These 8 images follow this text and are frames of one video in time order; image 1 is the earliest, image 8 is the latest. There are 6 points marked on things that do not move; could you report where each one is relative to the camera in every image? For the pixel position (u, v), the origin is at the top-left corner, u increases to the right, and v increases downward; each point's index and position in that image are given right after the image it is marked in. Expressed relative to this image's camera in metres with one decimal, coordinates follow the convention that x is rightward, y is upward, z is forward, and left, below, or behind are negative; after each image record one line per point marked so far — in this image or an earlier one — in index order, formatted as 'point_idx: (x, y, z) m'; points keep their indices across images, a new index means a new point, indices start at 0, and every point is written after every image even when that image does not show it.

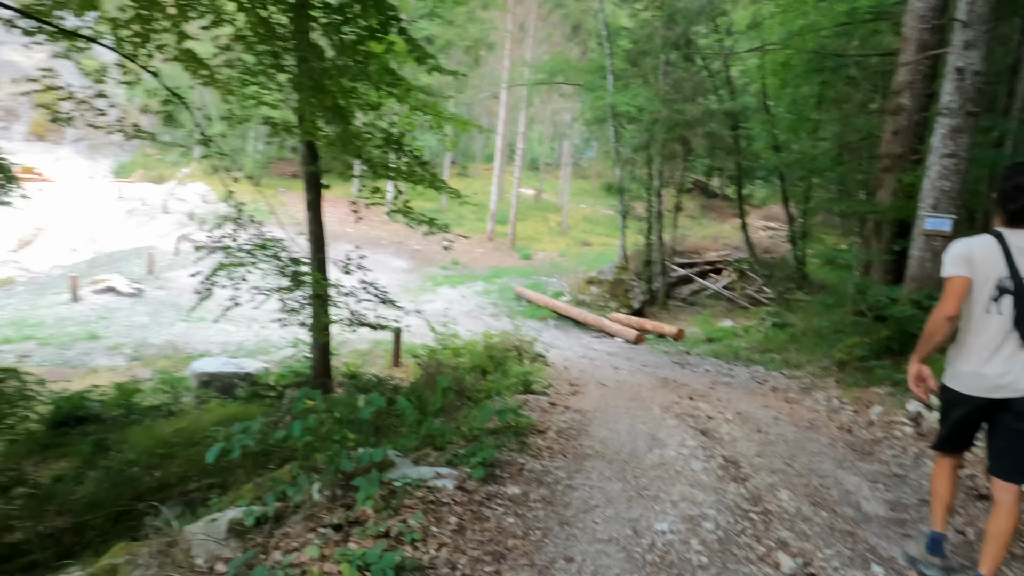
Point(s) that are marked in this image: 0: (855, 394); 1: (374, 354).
0: (+3.5, -1.1, +6.8) m
1: (-2.6, -1.2, +12.1) m
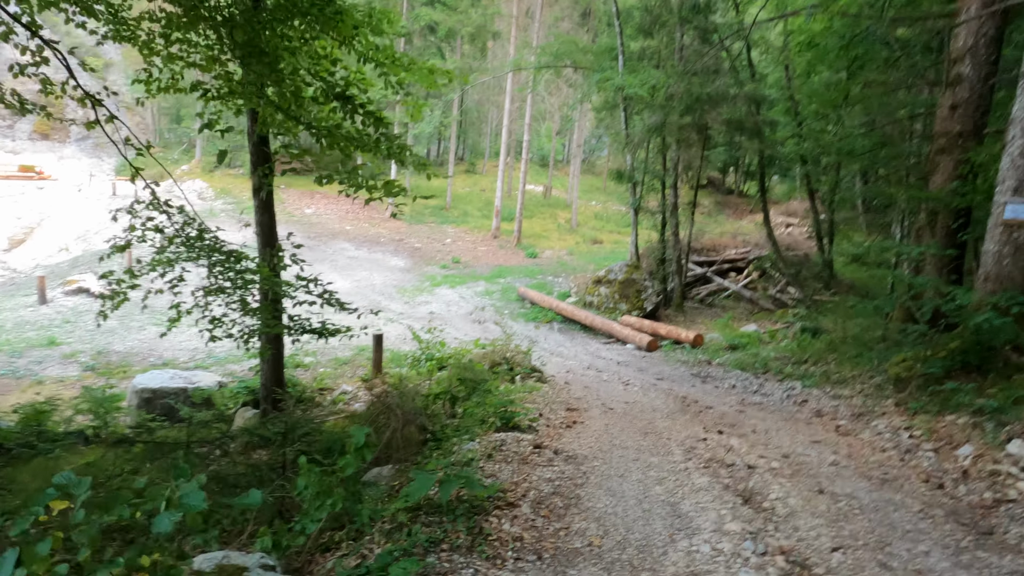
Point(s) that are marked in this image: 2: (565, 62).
0: (+3.4, -1.1, +5.4) m
1: (-2.6, -1.3, +10.8) m
2: (+1.5, +6.3, +18.4) m
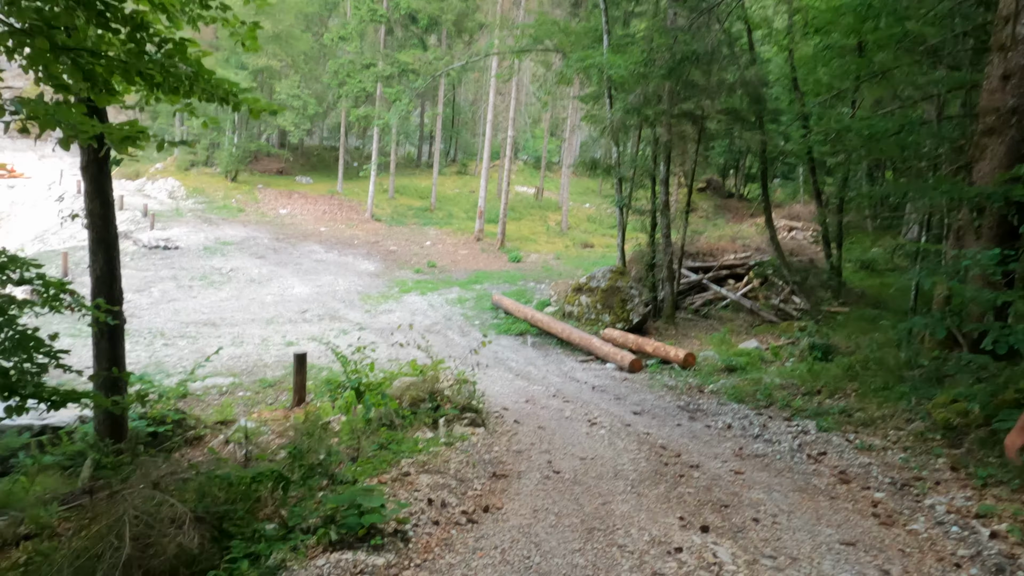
0: (+2.8, -1.2, +3.7) m
1: (-3.2, -1.4, +9.1) m
2: (+0.9, +6.1, +16.7) m
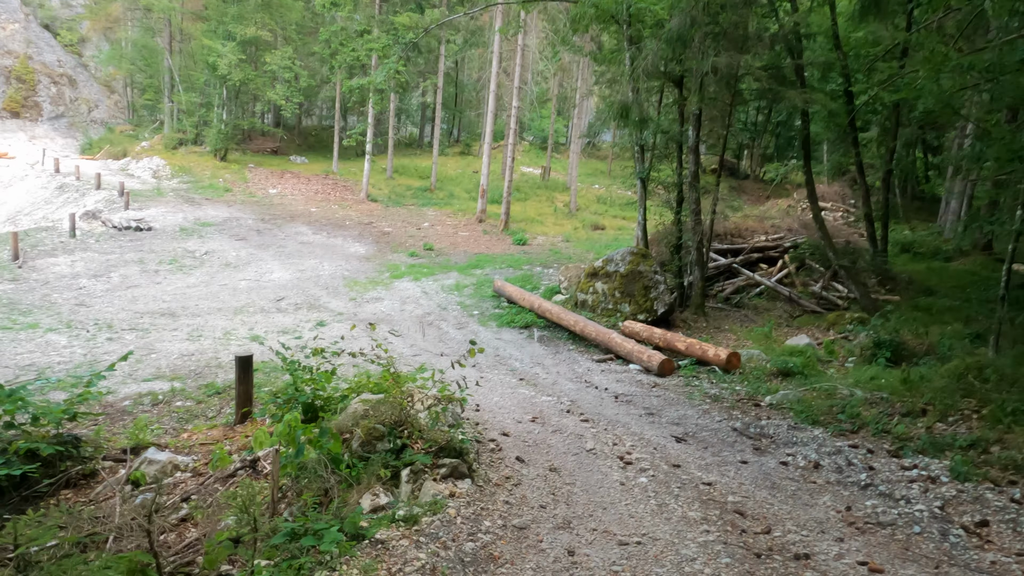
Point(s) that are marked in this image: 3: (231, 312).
0: (+2.7, -1.2, +1.9) m
1: (-3.2, -1.2, +7.4) m
2: (+1.0, +6.5, +14.8) m
3: (-5.1, -0.4, +12.0) m
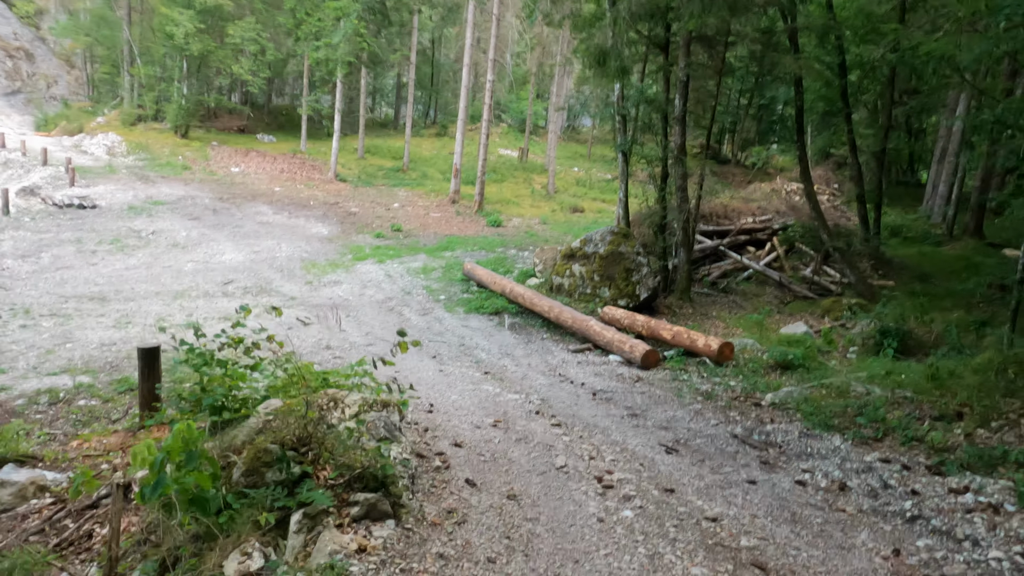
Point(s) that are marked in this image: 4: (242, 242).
0: (+2.6, -1.1, +1.0) m
1: (-3.6, -1.0, +6.3) m
2: (+0.4, +6.8, +13.7) m
3: (-5.6, -0.1, +10.8) m
4: (-6.2, +1.1, +15.2) m
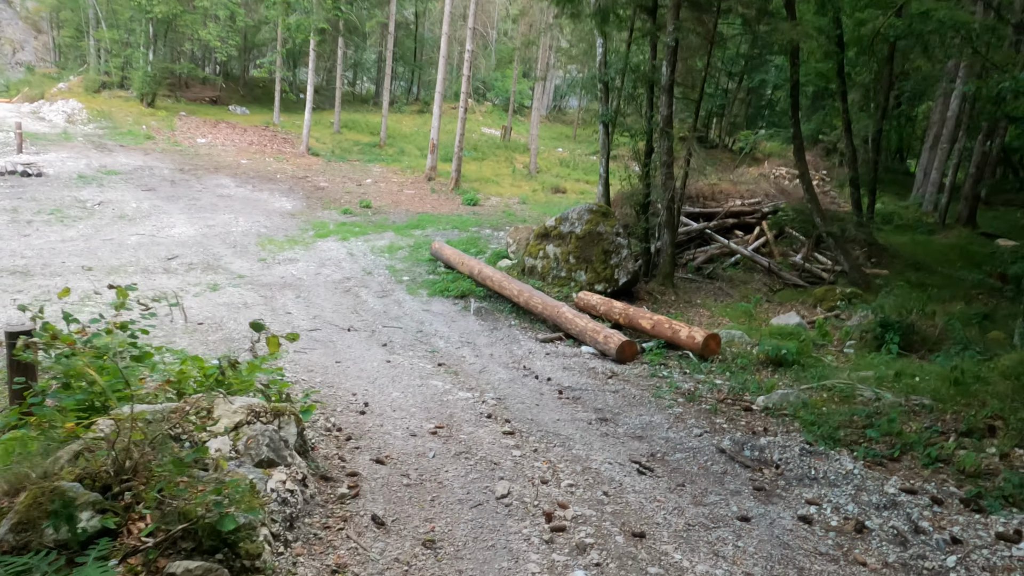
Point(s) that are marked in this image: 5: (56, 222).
0: (+2.3, -1.1, +0.2) m
1: (-3.9, -0.8, +5.4) m
2: (0.0, +7.1, +12.6) m
3: (-6.1, +0.2, +9.8) m
4: (-6.8, +1.6, +14.2) m
5: (-8.7, +1.3, +12.6) m
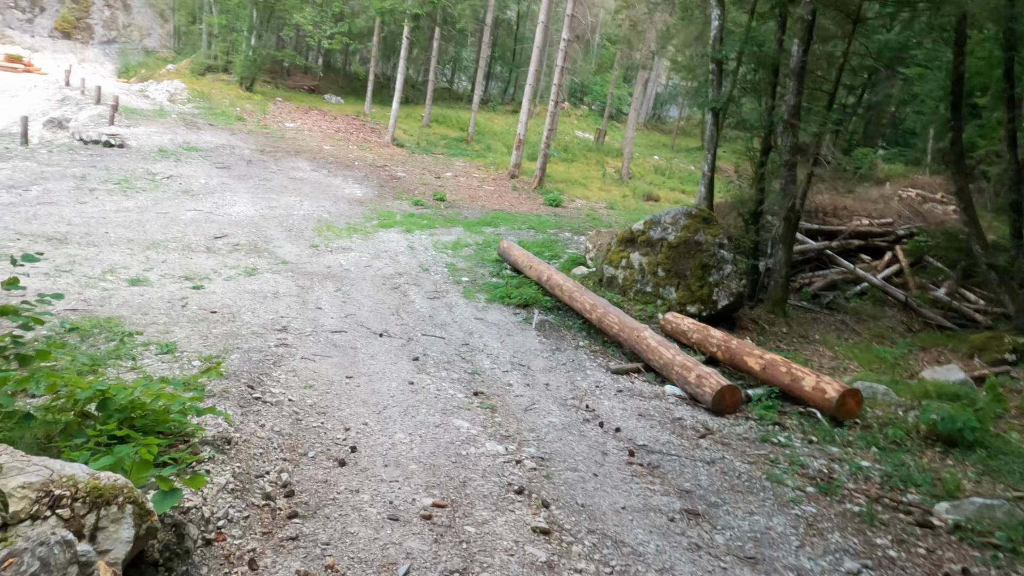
0: (+1.9, -1.3, -1.6) m
1: (-3.6, -0.5, +4.4) m
2: (+1.9, +6.9, +11.1) m
3: (-5.1, +0.6, +9.0) m
4: (-5.1, +1.9, +13.5) m
5: (-7.2, +1.8, +12.1) m
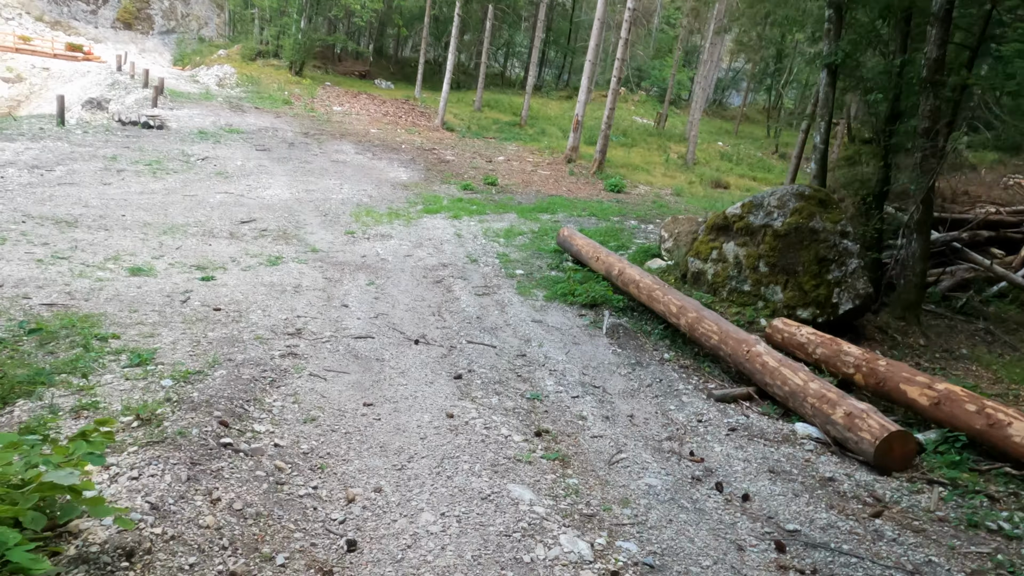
0: (+1.8, -1.4, -3.0) m
1: (-3.2, -0.5, +3.3) m
2: (+2.9, +7.0, +9.5) m
3: (-4.3, +0.7, +8.1) m
4: (-4.0, +2.1, +12.5) m
5: (-6.2, +2.0, +11.3) m
